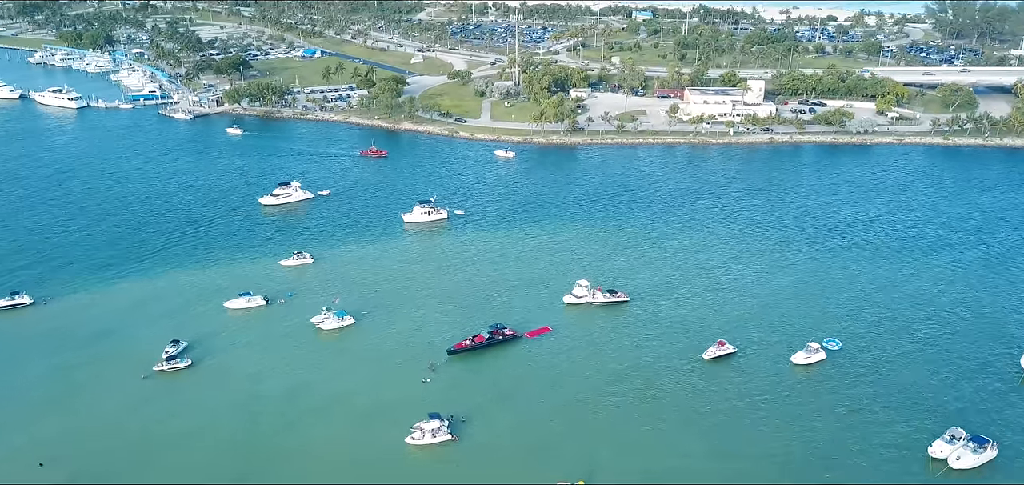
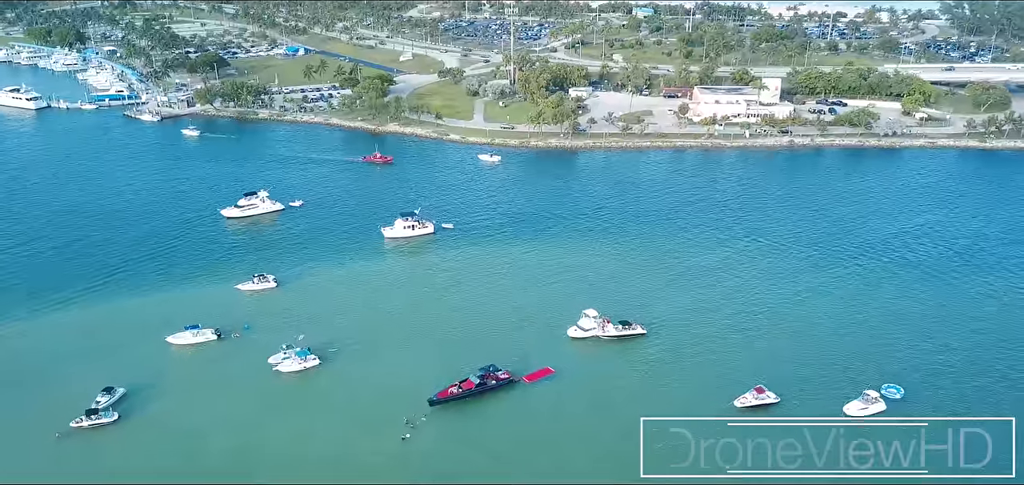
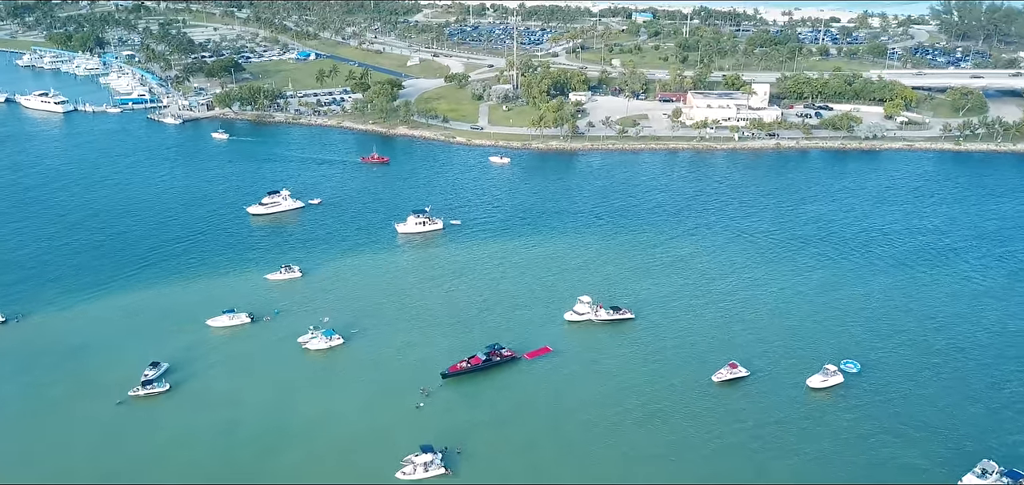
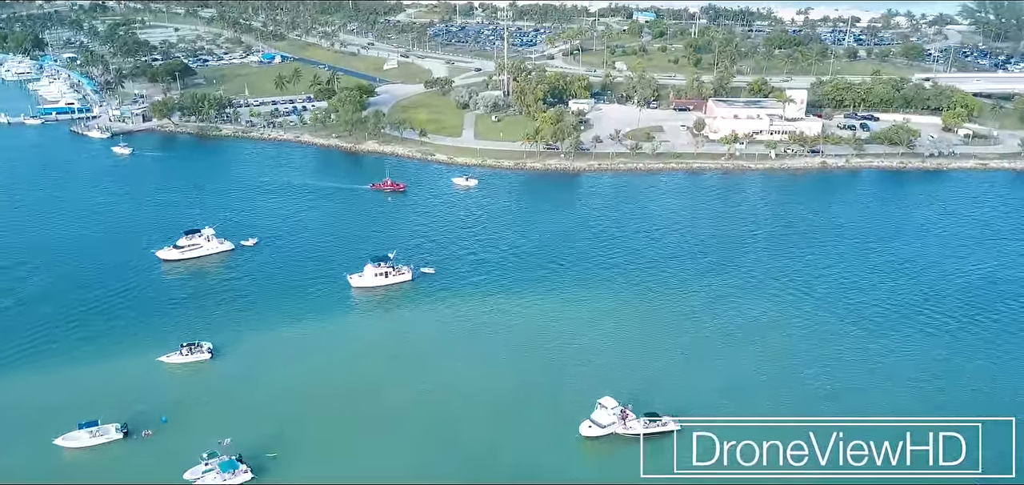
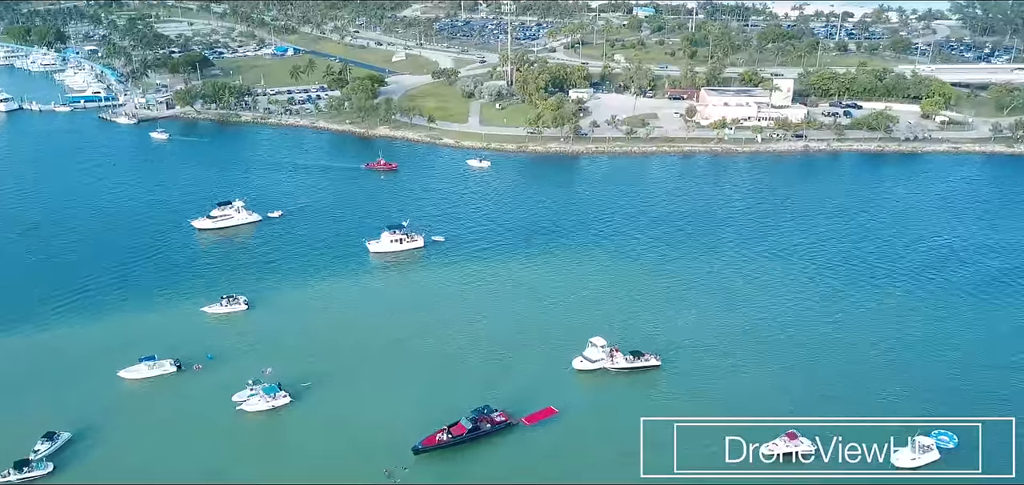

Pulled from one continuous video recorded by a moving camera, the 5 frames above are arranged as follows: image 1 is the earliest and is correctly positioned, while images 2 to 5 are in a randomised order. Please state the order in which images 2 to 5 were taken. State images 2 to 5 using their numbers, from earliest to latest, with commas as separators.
3, 2, 5, 4
